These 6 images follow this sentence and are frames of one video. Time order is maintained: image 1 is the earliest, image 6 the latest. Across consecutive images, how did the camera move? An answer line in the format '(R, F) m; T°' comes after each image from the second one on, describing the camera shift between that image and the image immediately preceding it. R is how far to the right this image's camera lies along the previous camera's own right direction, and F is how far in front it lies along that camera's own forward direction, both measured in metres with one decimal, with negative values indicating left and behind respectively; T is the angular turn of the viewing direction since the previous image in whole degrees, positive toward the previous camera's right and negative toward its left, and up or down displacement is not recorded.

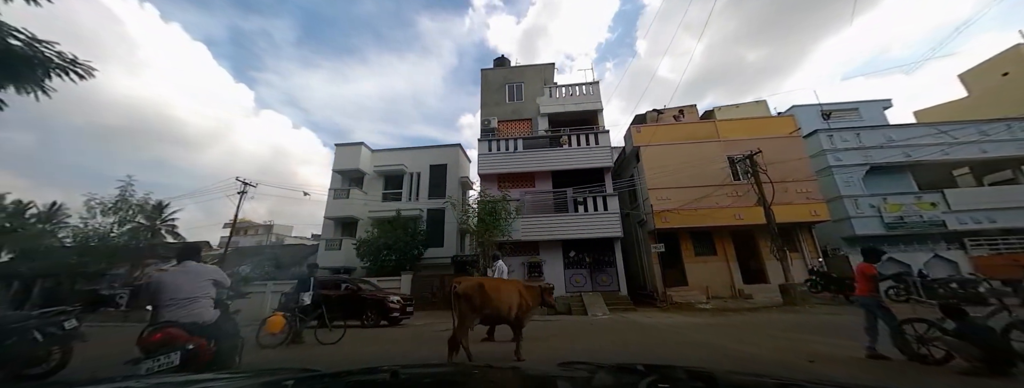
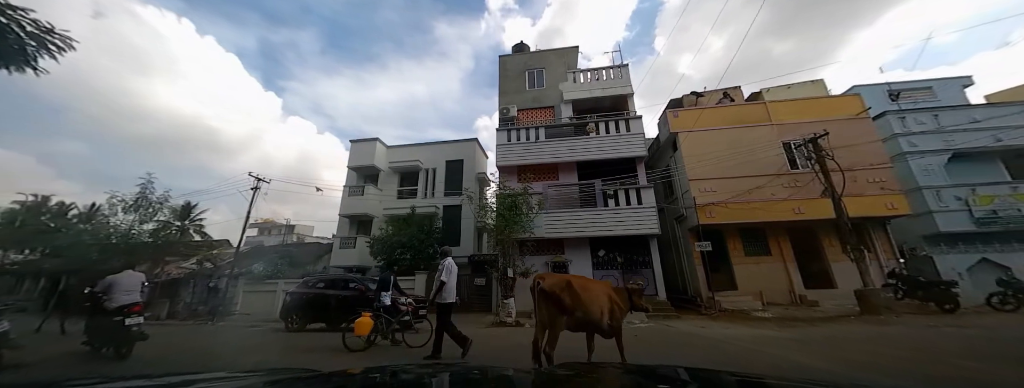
(-0.2, +1.1) m; -3°
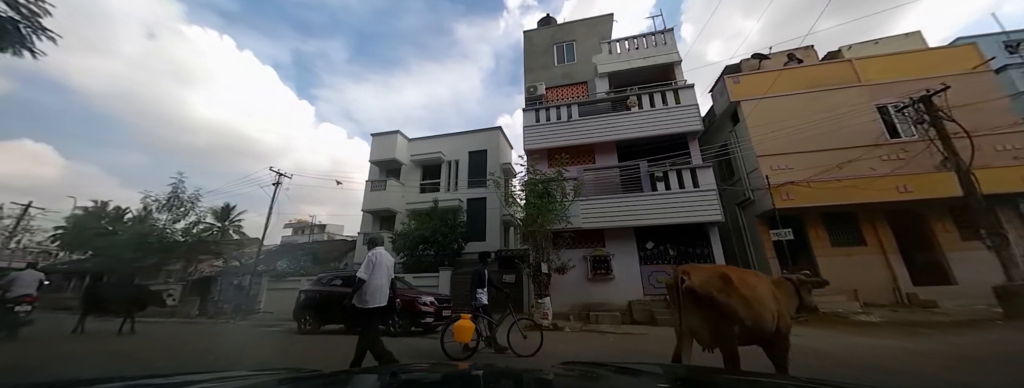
(-0.3, +1.2) m; -4°
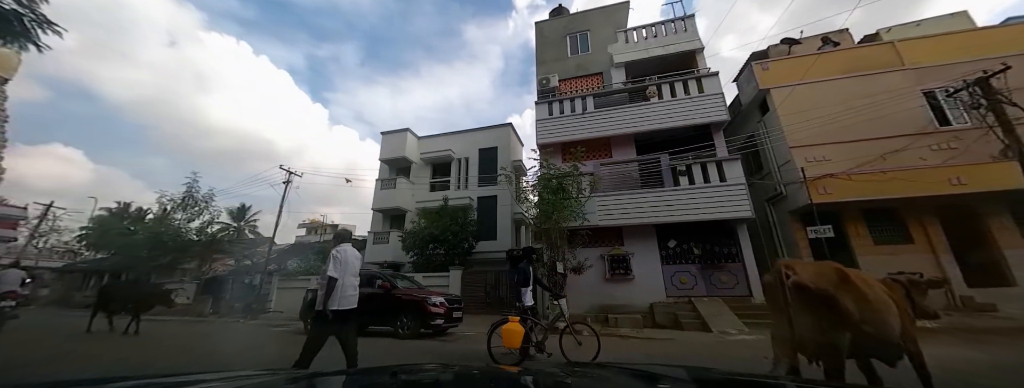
(-0.1, +0.4) m; -2°
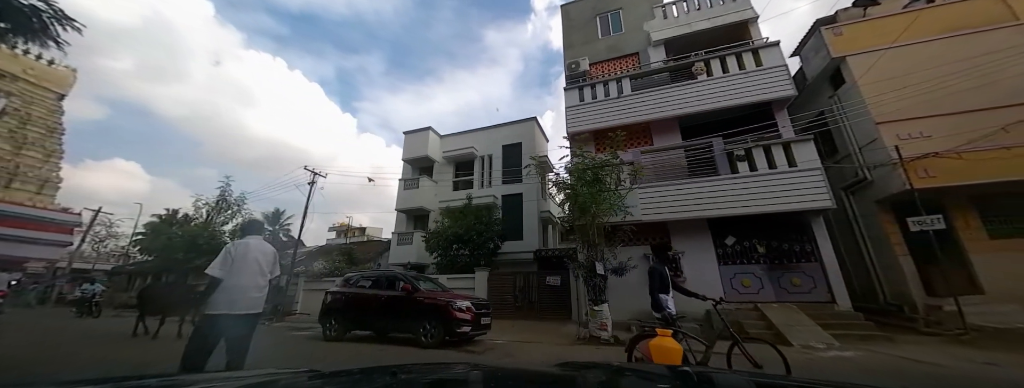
(-0.2, +0.8) m; -4°
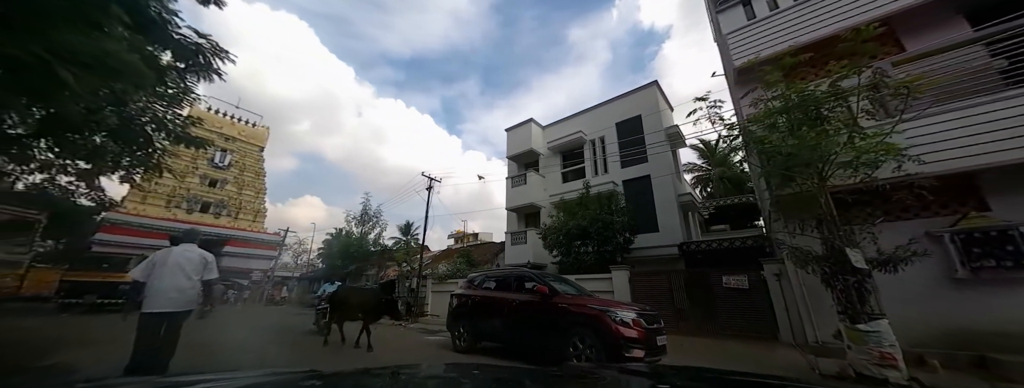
(-0.9, +1.5) m; -18°
